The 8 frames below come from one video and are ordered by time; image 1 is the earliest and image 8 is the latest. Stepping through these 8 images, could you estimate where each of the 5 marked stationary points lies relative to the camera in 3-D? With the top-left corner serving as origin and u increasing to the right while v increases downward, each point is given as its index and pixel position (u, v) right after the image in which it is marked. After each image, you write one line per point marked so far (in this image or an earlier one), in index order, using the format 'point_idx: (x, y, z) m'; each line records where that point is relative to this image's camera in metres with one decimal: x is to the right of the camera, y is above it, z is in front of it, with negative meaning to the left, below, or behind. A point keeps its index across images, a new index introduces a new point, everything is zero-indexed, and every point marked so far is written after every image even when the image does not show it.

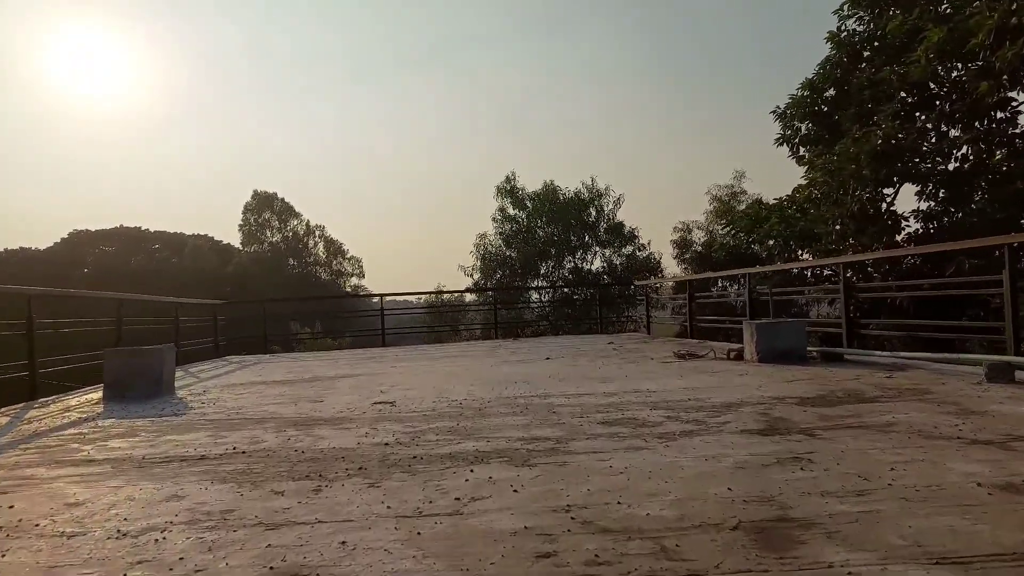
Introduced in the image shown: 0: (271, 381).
0: (-1.6, -0.6, +4.8) m
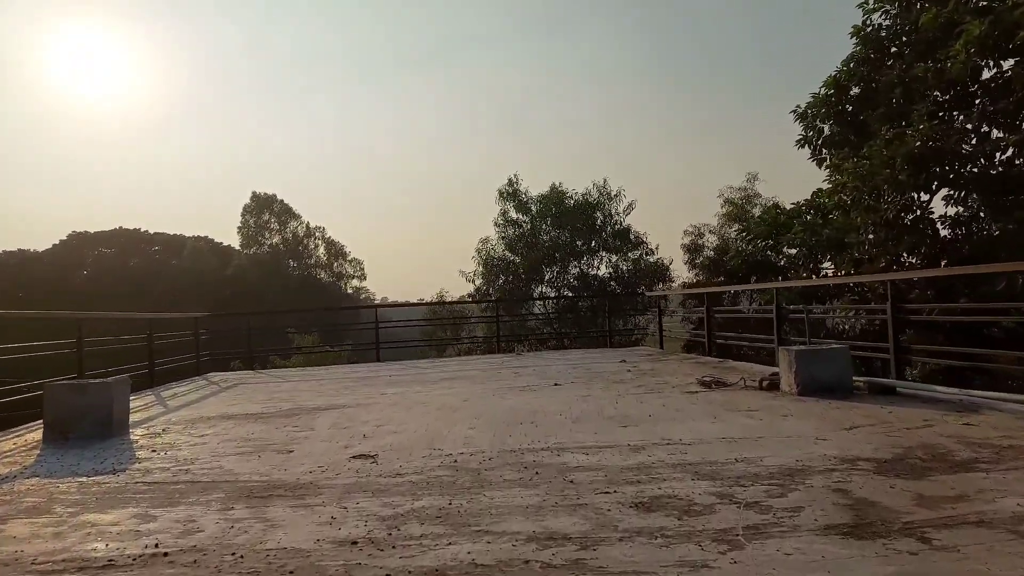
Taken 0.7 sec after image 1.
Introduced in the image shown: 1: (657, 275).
0: (-1.6, -0.8, +4.2) m
1: (+3.2, +0.3, +15.4) m
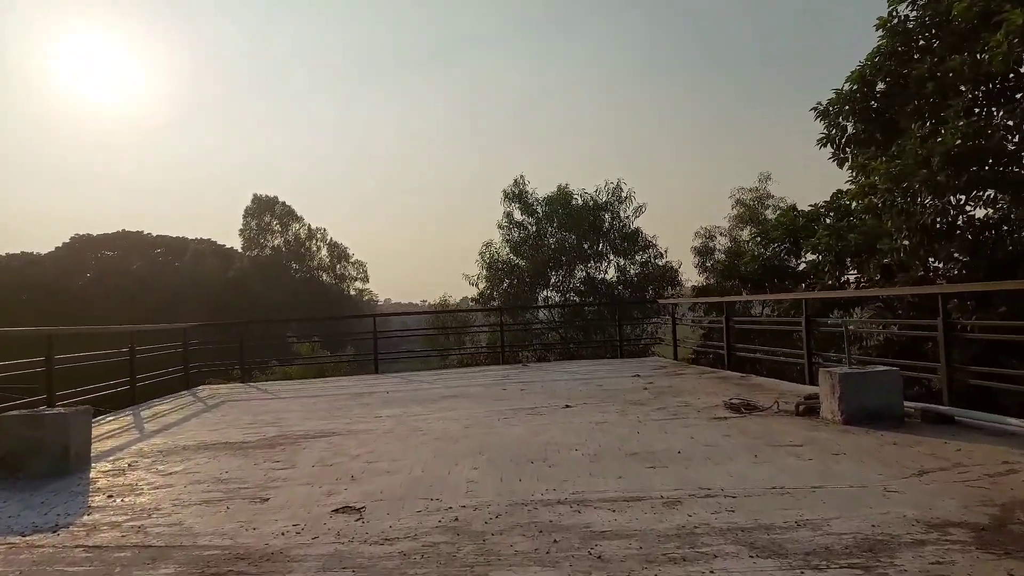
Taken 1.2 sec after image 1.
0: (-1.6, -0.8, +3.8) m
1: (+3.3, +0.2, +15.0) m
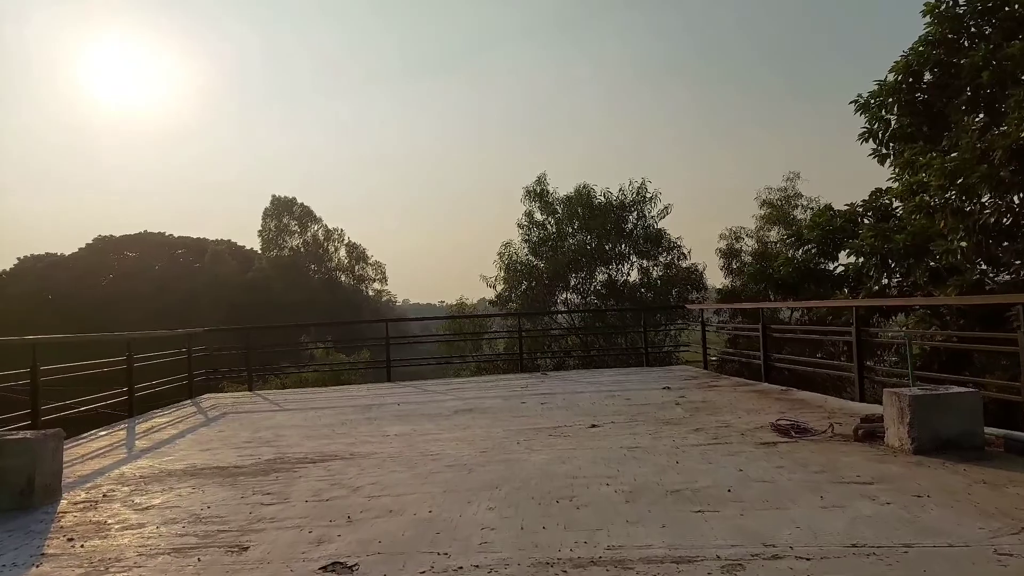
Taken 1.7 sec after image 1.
0: (-1.5, -0.9, +3.4) m
1: (+3.7, +0.1, +14.5) m
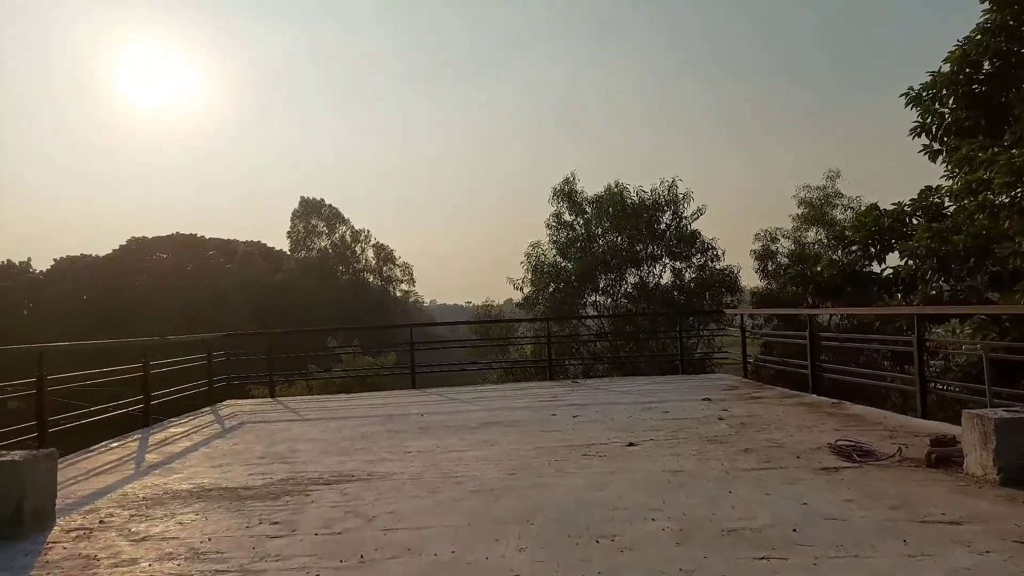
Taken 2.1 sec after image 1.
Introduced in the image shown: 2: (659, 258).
0: (-1.3, -0.9, +3.2) m
1: (+4.2, +0.1, +14.0) m
2: (+2.9, +0.6, +14.1) m
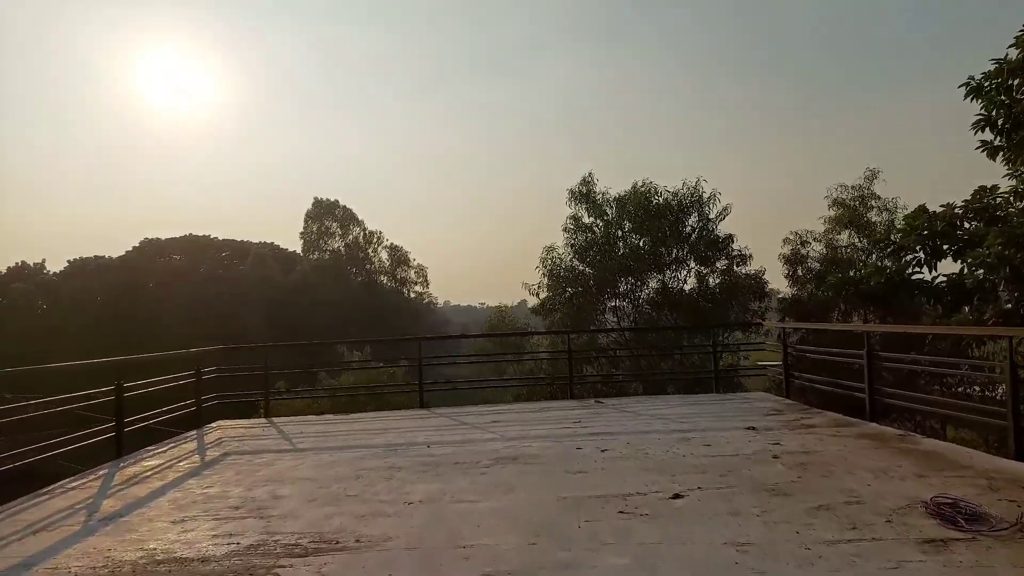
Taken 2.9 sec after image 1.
0: (-1.2, -1.0, +2.6) m
1: (+4.5, 0.0, +13.3) m
2: (+3.2, +0.5, +13.4) m
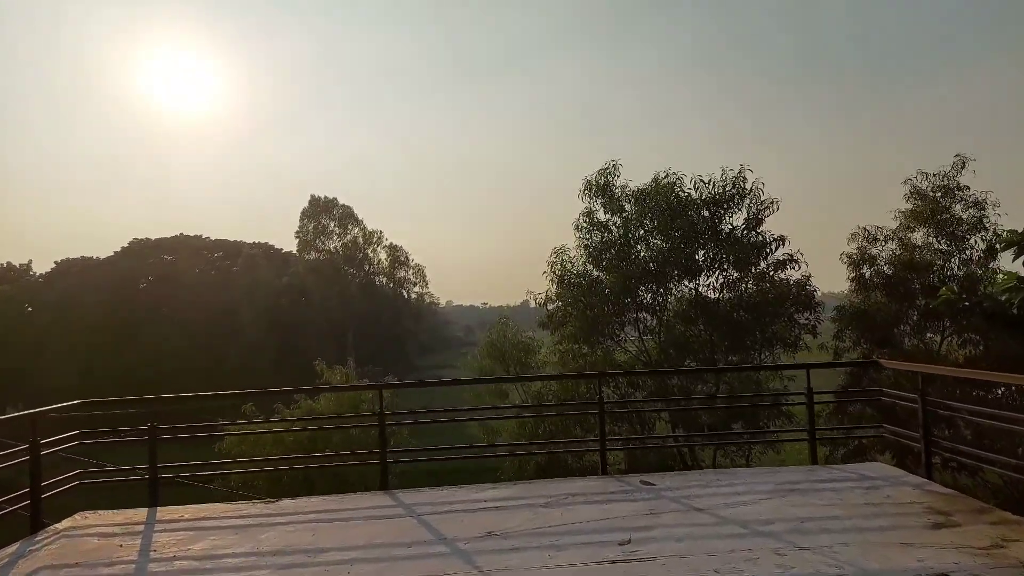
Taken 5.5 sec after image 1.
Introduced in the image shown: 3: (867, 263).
0: (-1.2, -1.2, +0.4) m
1: (+4.6, -0.2, +11.1) m
2: (+3.3, +0.3, +11.3) m
3: (+5.3, +0.3, +10.7) m
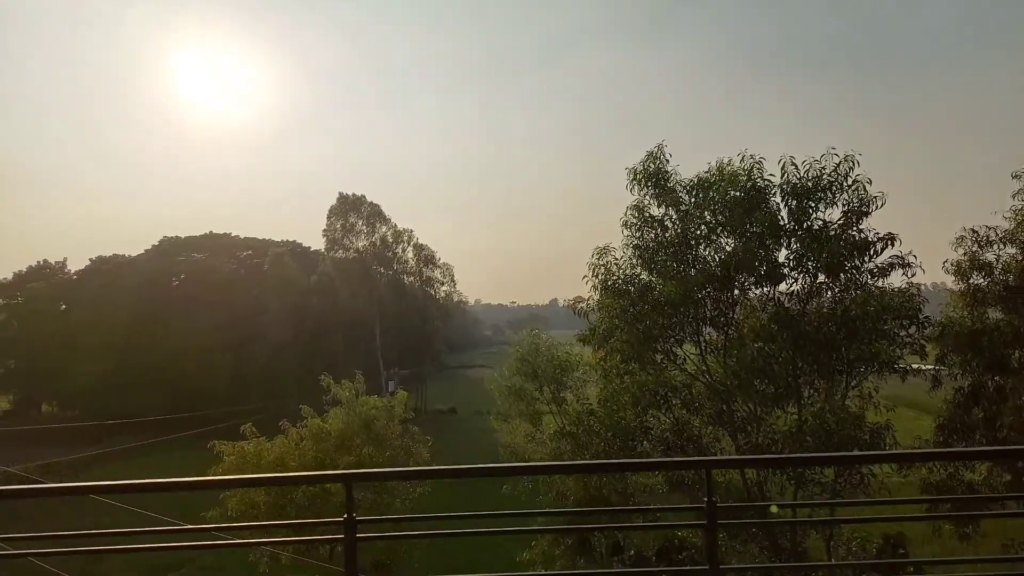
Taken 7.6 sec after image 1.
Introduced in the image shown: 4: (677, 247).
0: (-1.2, -1.3, -1.4) m
1: (+5.1, -0.3, +9.1) m
2: (+3.8, +0.2, +9.3) m
3: (+5.8, +0.2, +8.6) m
4: (+2.3, +0.5, +9.5) m
